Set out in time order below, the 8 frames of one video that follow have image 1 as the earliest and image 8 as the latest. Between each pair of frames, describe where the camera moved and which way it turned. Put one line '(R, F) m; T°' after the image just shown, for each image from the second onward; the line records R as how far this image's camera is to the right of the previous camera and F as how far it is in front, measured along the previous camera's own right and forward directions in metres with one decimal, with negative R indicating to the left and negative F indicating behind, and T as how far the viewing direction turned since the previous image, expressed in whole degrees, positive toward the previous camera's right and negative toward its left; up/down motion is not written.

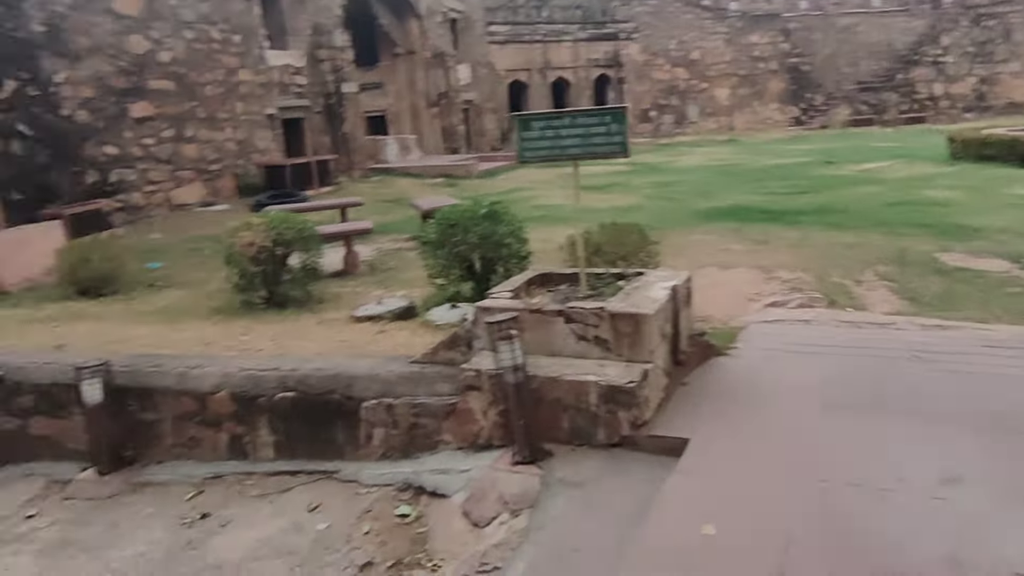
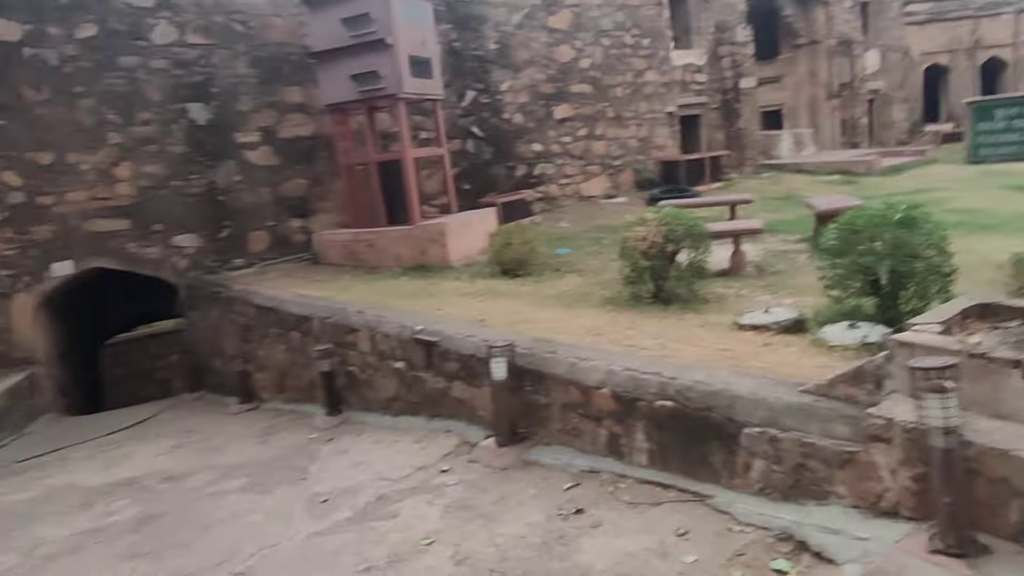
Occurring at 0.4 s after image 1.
(0.0, +0.1) m; -30°
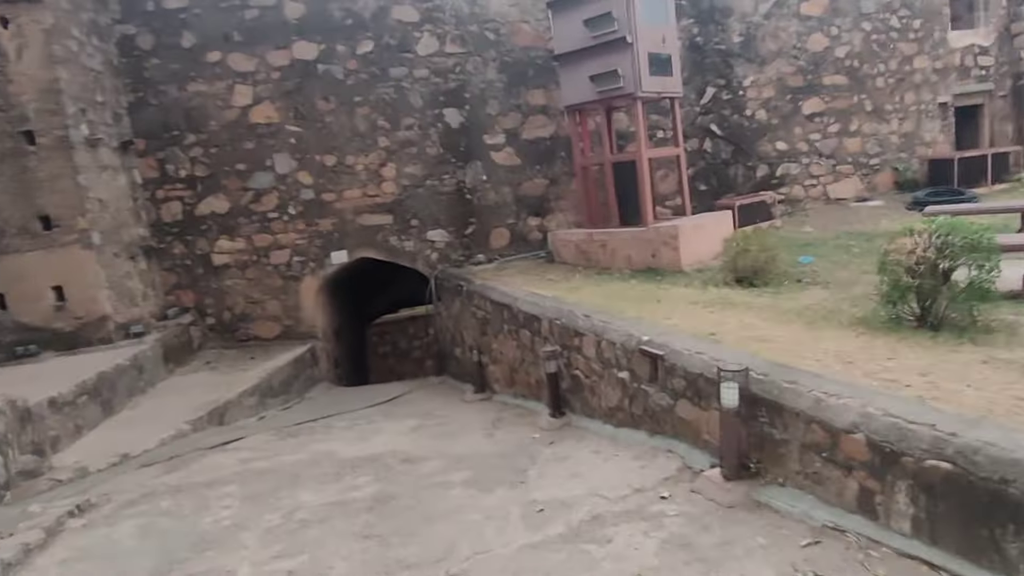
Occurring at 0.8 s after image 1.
(0.0, +0.1) m; -18°
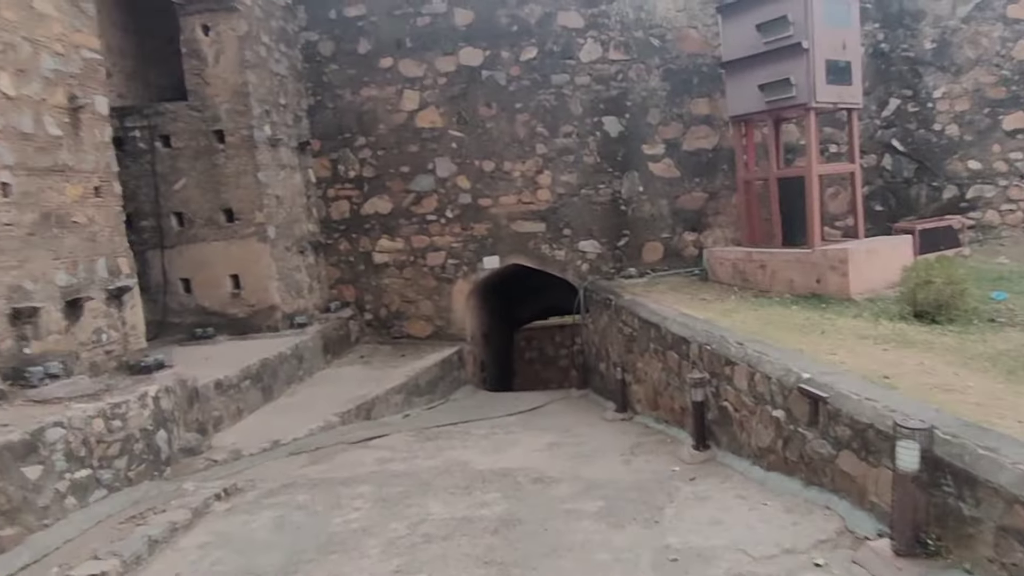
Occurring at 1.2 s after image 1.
(0.0, +0.1) m; -12°
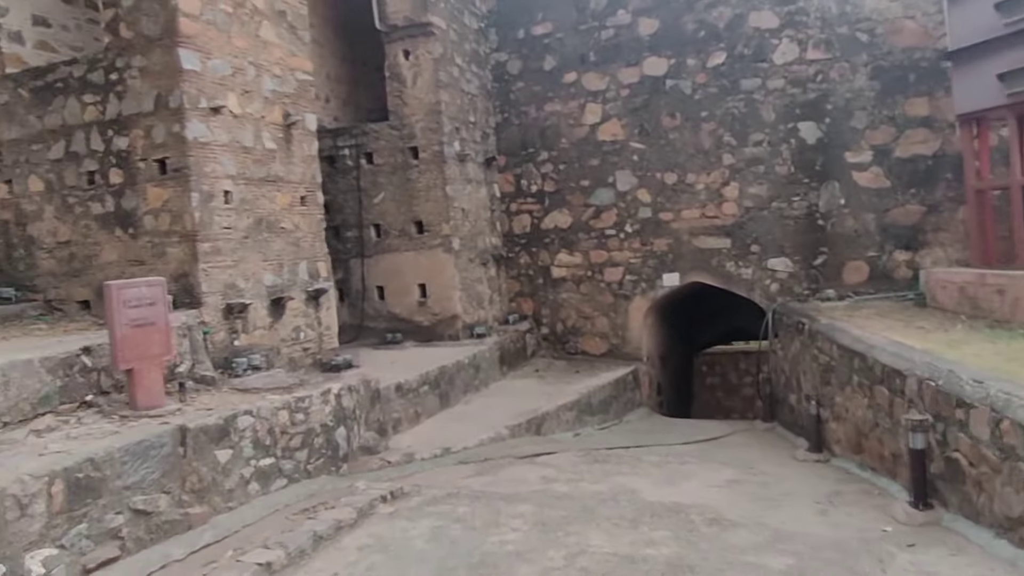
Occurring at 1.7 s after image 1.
(0.0, +0.2) m; -14°
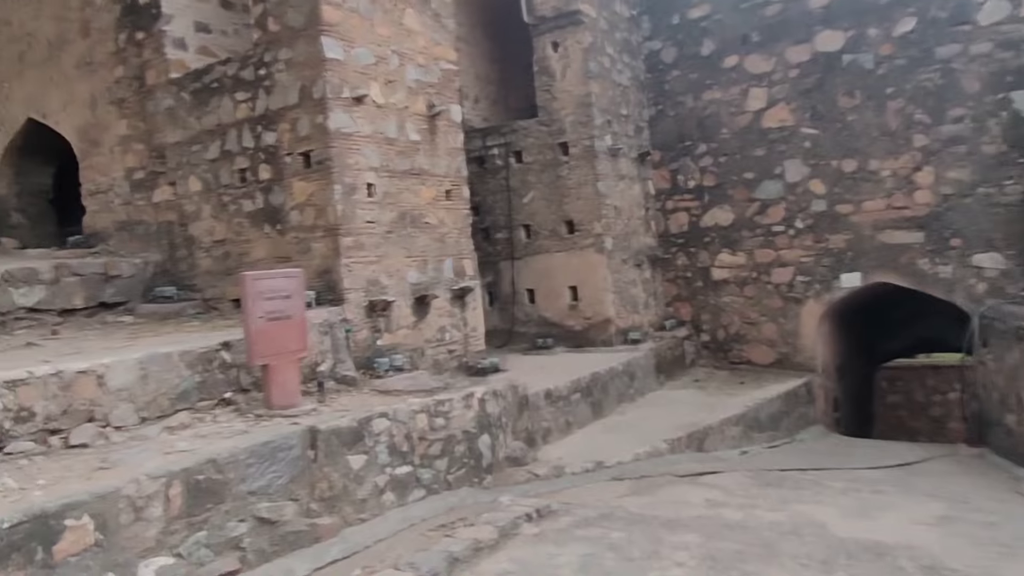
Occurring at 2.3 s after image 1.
(-0.1, +0.5) m; -12°
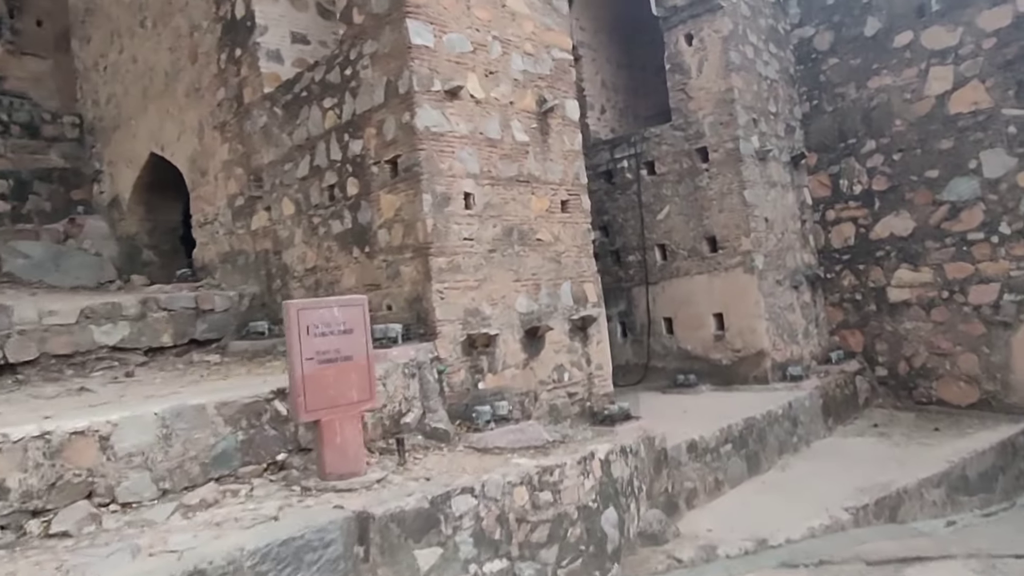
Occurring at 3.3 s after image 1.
(0.0, +0.9) m; -11°
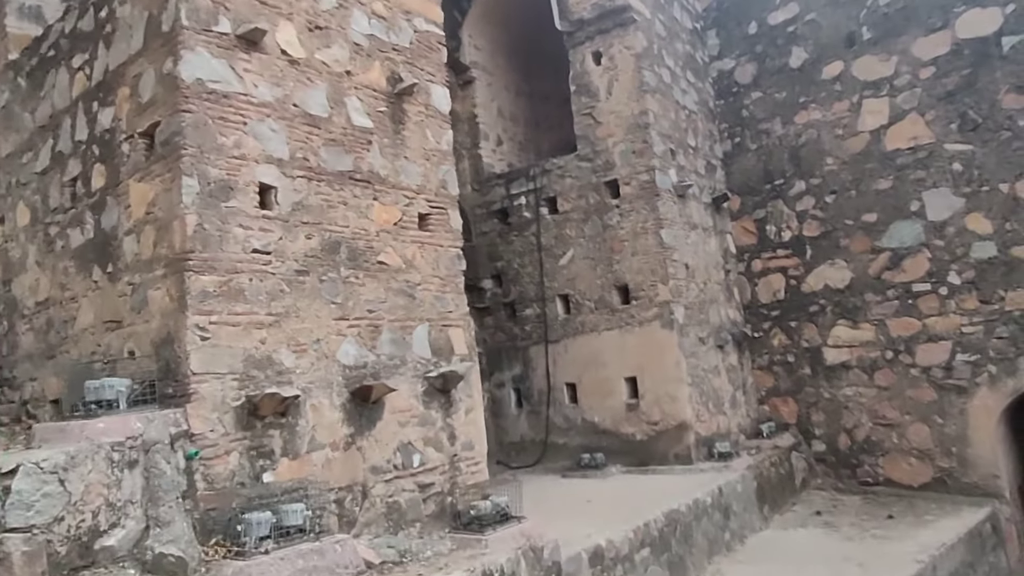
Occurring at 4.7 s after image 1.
(+0.3, +1.1) m; +6°
